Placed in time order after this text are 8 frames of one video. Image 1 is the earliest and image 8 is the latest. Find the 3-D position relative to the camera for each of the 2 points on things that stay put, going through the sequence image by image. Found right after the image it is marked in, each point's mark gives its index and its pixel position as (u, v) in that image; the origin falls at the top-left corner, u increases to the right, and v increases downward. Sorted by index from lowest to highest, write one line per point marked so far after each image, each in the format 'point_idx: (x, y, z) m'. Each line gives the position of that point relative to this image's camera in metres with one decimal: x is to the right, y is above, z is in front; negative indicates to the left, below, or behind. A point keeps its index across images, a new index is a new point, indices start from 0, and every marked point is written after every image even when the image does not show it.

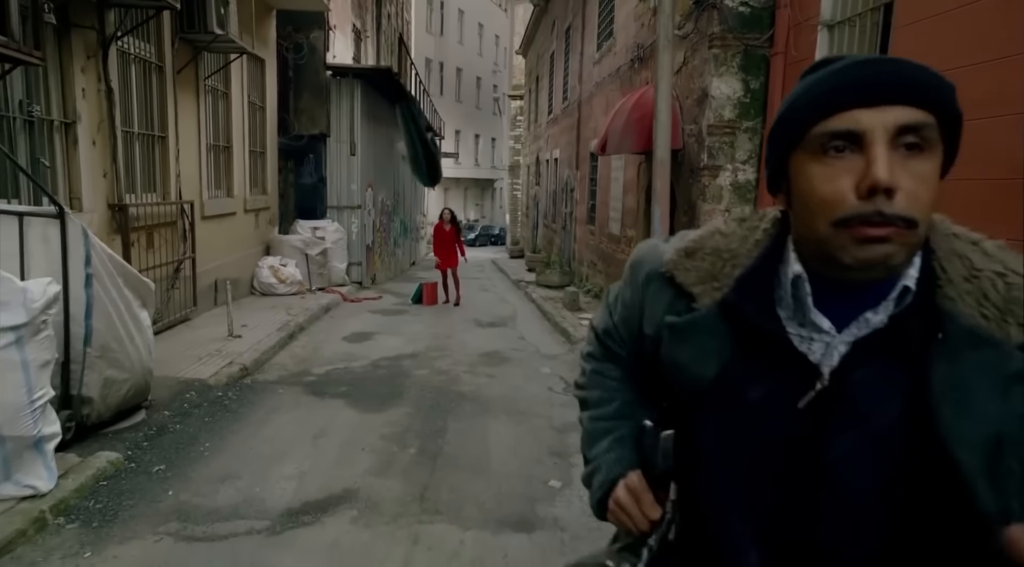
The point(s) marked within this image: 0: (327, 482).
0: (-1.1, -1.2, +4.4) m
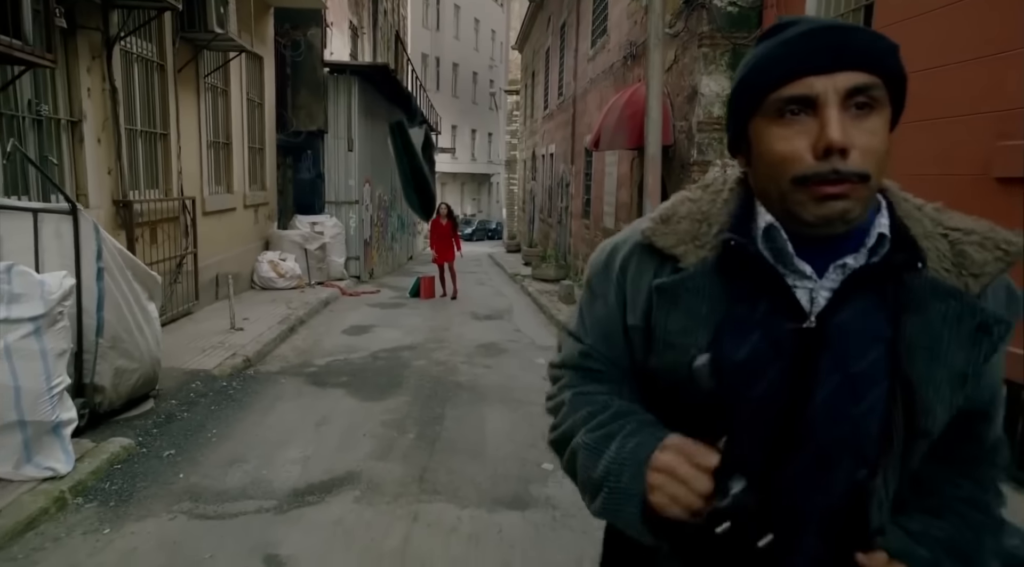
0: (-1.1, -1.1, +4.6) m
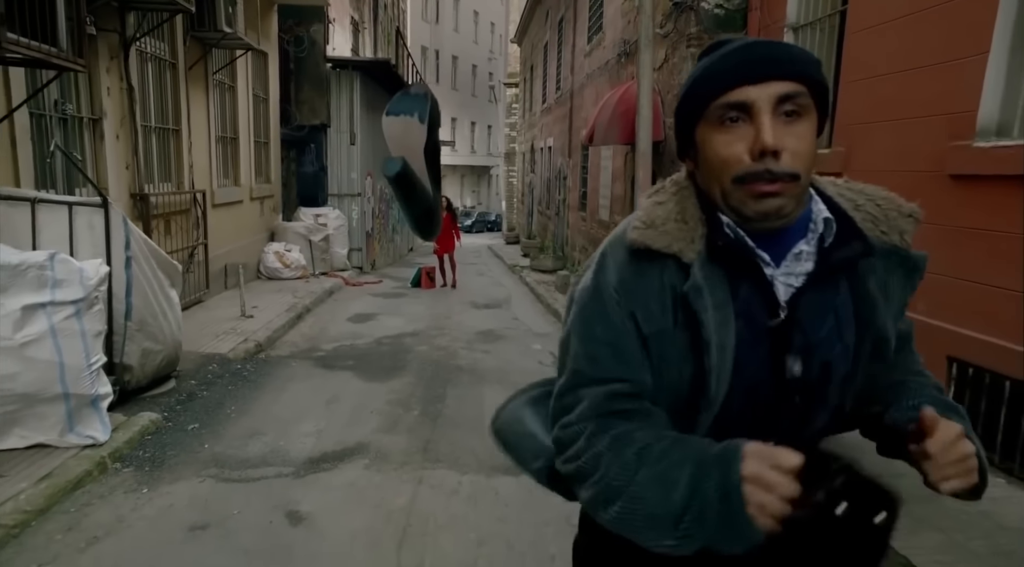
0: (-1.2, -1.1, +5.0) m
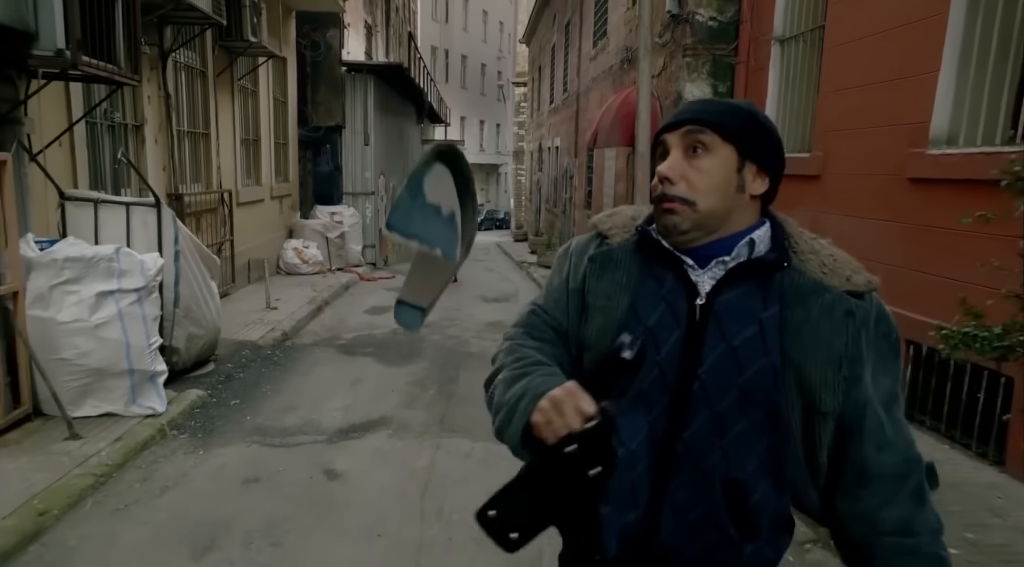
0: (-1.1, -1.0, +5.6) m
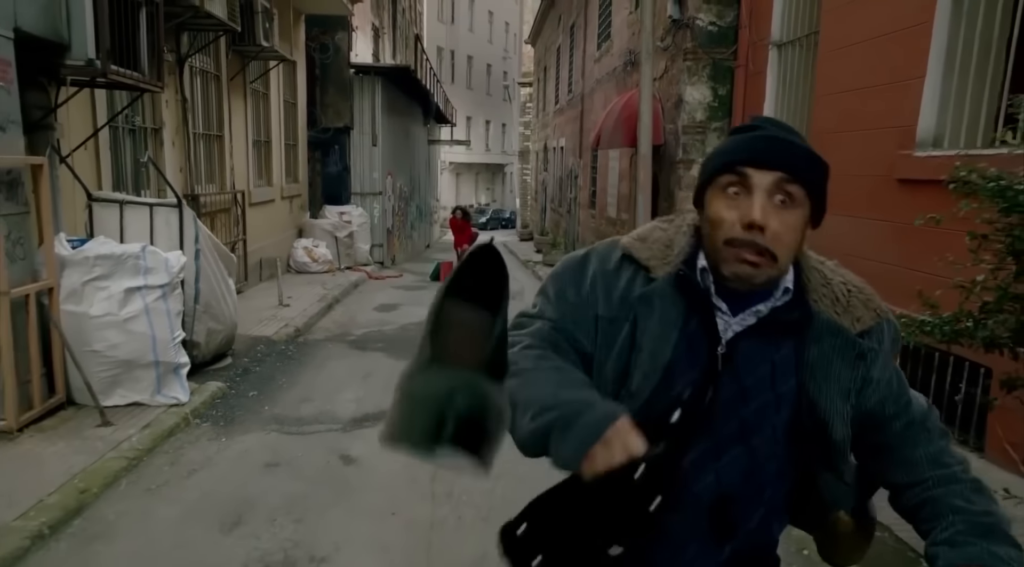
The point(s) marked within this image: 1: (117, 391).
0: (-1.1, -1.0, +5.9) m
1: (-2.7, -0.7, +5.0) m
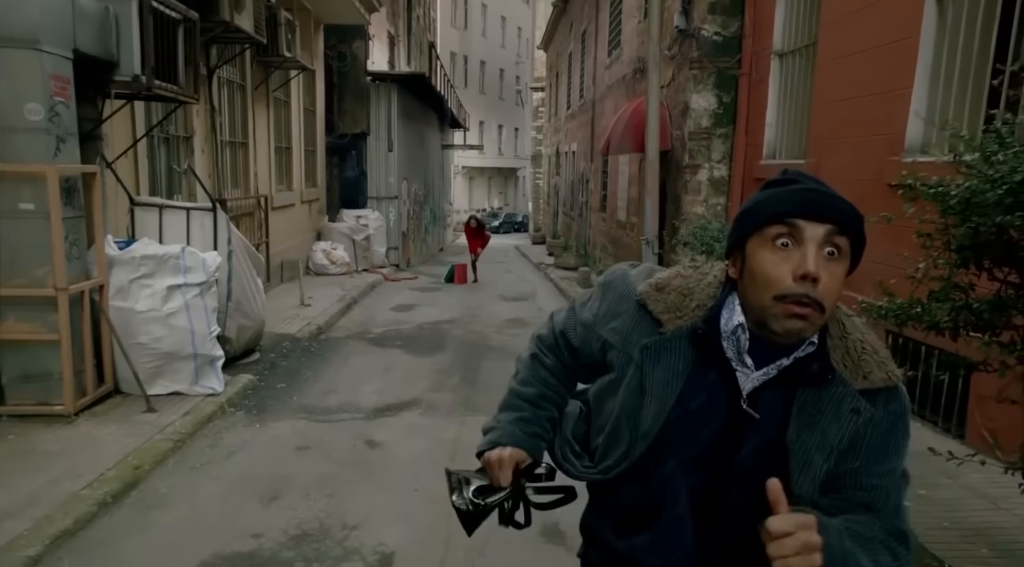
0: (-1.0, -1.0, +6.3) m
1: (-2.6, -0.7, +5.4) m
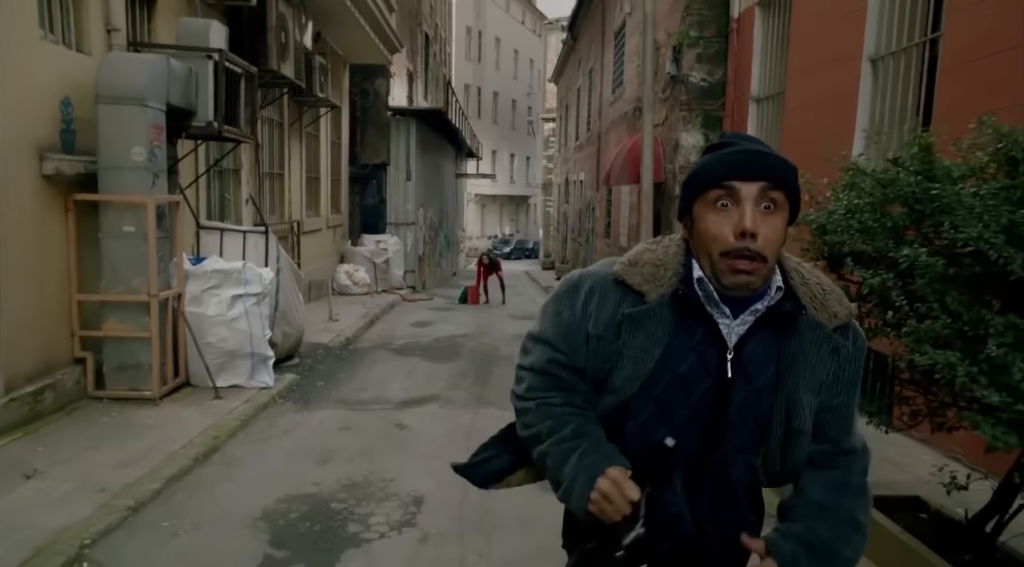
0: (-0.9, -1.1, +7.3) m
1: (-2.6, -0.8, +6.5) m
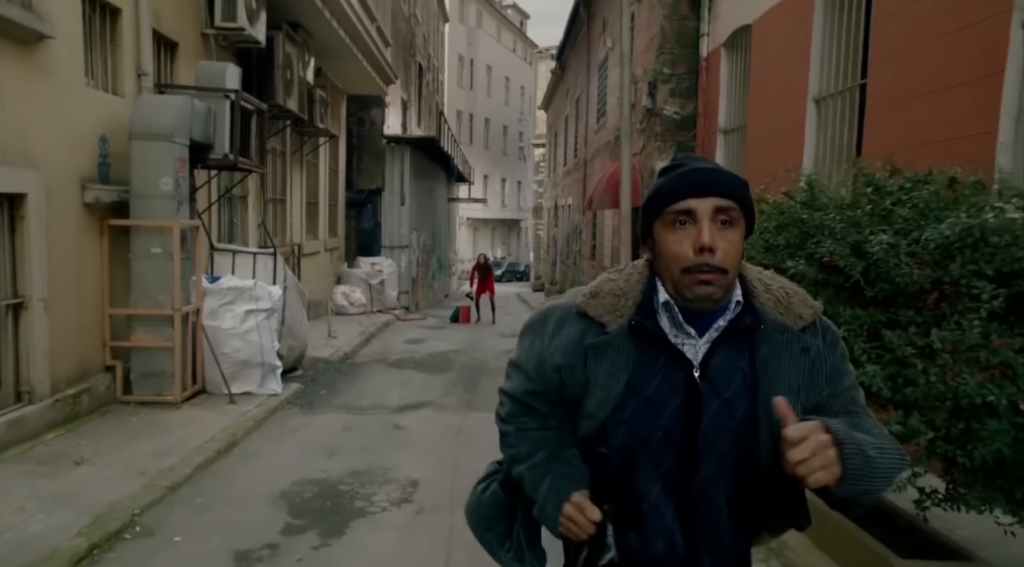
0: (-1.0, -1.3, +8.0) m
1: (-2.7, -1.0, +7.1) m
